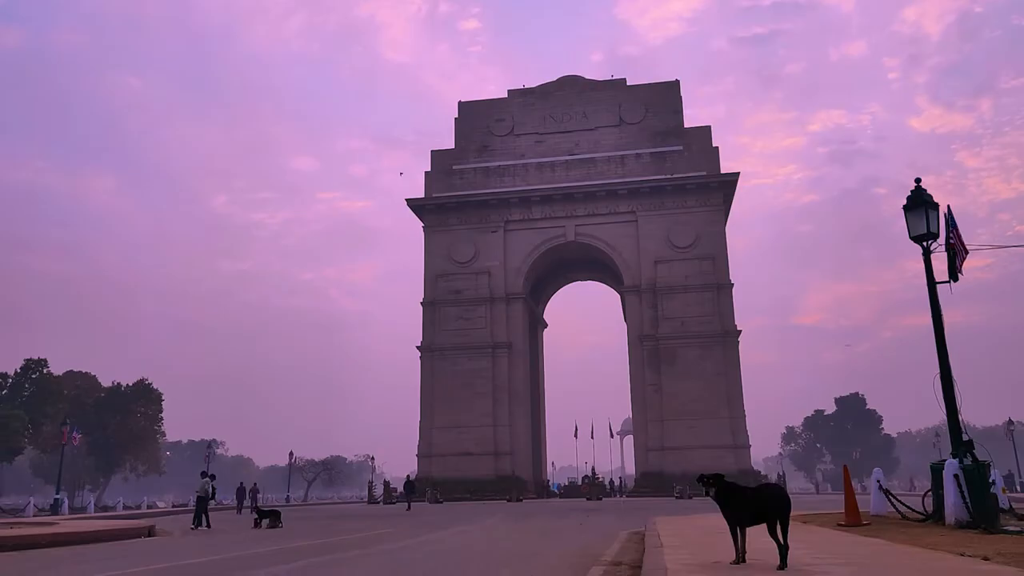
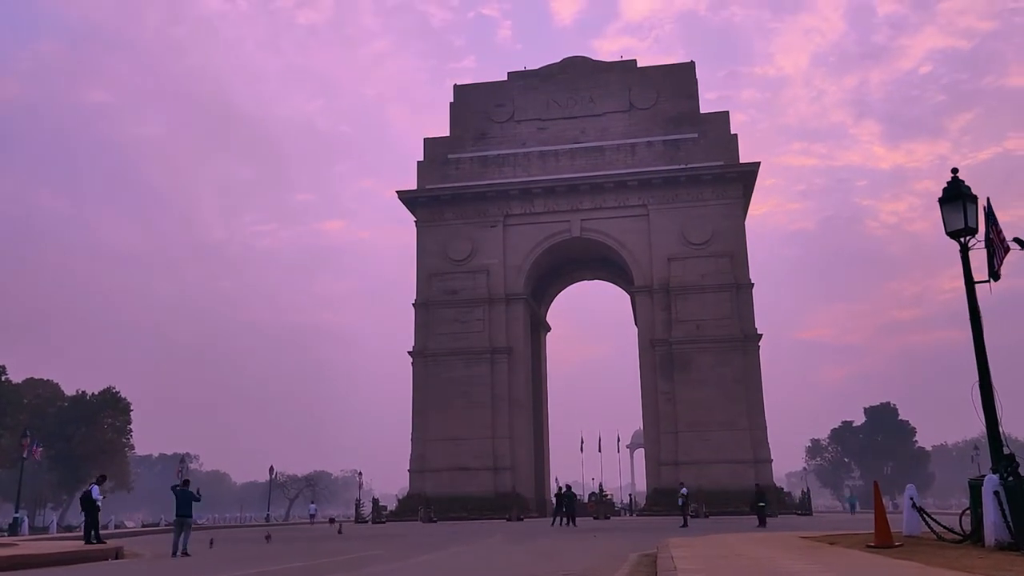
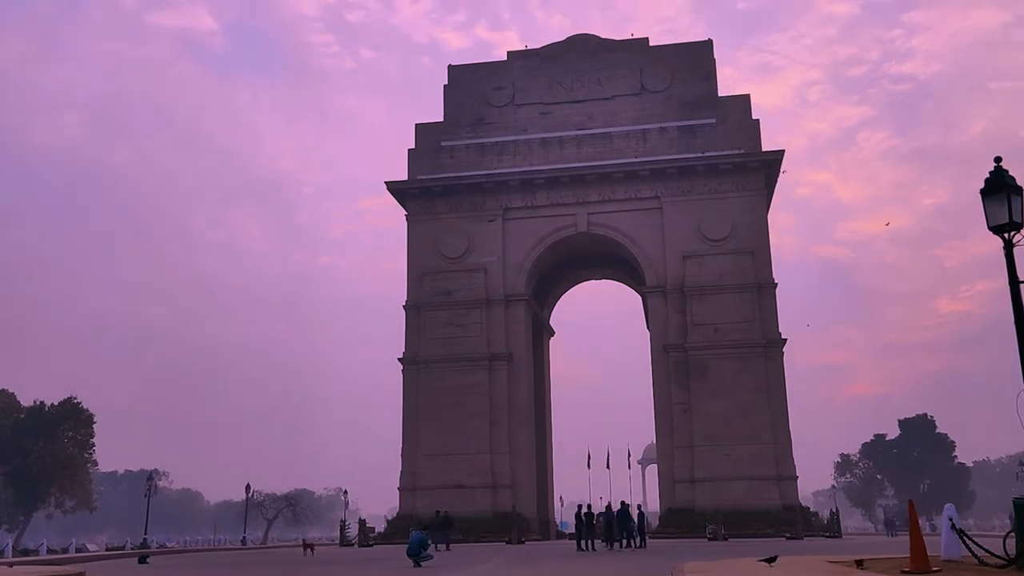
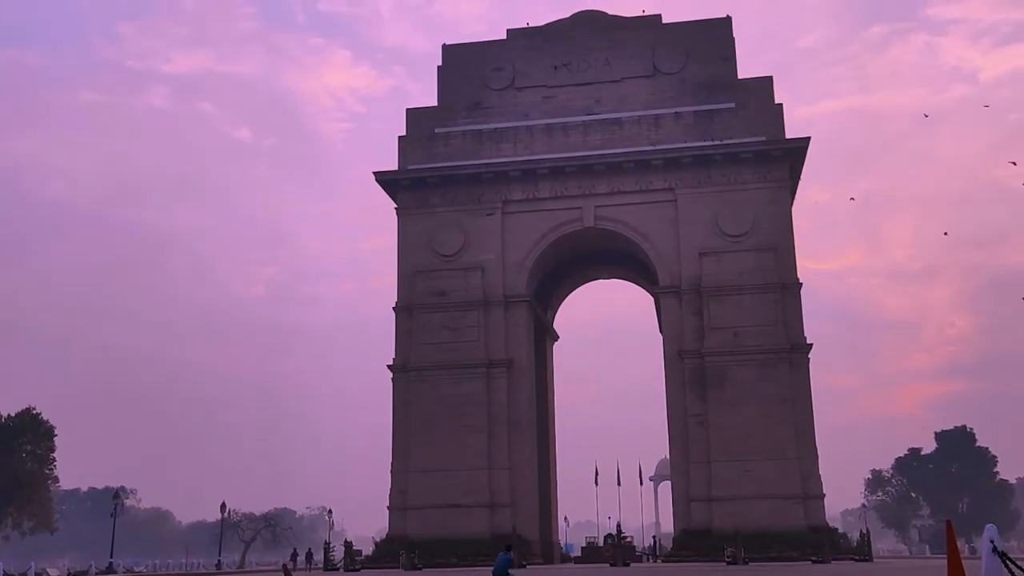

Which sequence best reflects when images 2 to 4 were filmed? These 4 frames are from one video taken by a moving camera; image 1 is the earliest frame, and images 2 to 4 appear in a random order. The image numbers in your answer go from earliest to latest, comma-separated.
2, 3, 4
